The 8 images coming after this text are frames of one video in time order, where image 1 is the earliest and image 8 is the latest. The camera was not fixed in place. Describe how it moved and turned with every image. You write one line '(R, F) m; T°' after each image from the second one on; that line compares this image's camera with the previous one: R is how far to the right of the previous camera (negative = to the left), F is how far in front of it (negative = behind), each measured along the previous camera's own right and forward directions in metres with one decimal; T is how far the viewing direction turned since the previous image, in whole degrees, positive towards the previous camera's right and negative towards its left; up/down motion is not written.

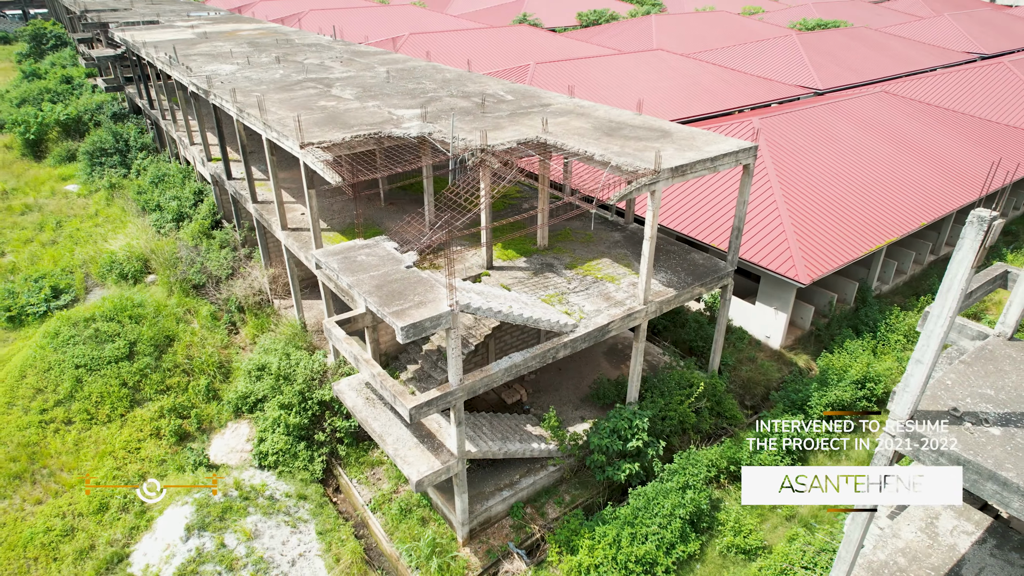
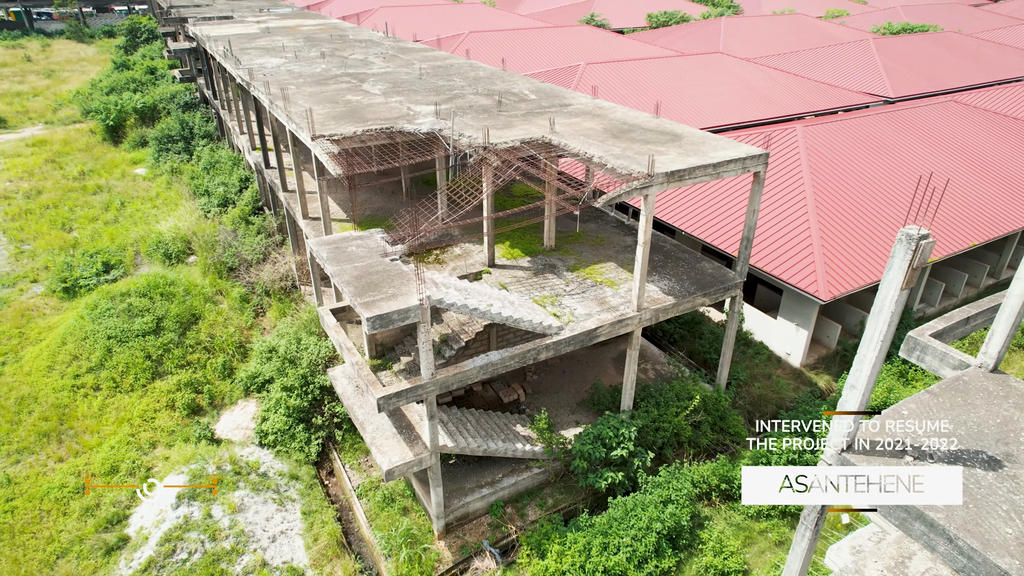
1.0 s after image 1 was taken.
(+1.6, +0.1) m; -6°
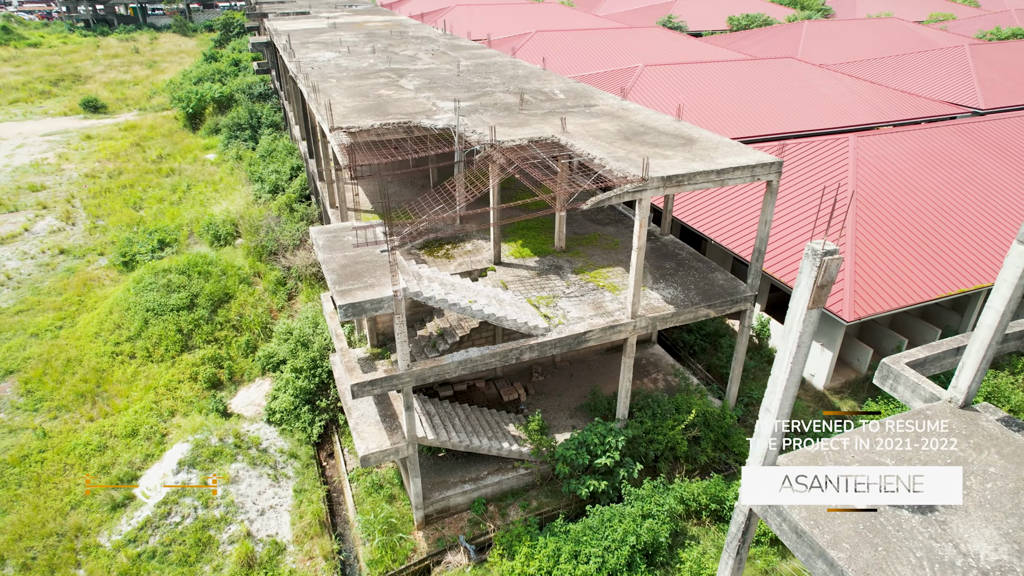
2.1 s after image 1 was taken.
(+1.7, +0.1) m; -7°
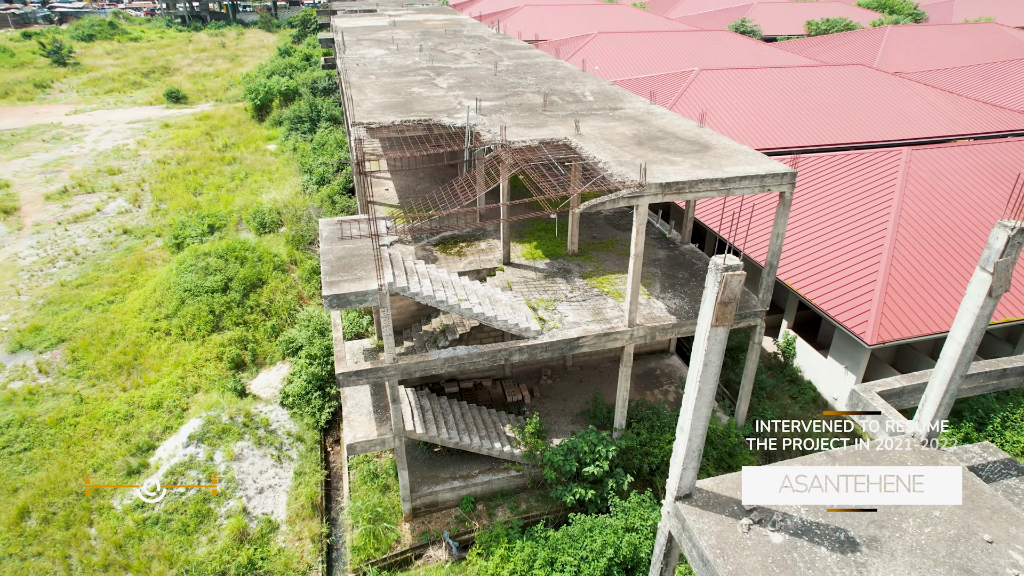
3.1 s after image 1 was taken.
(+1.5, +0.1) m; -6°
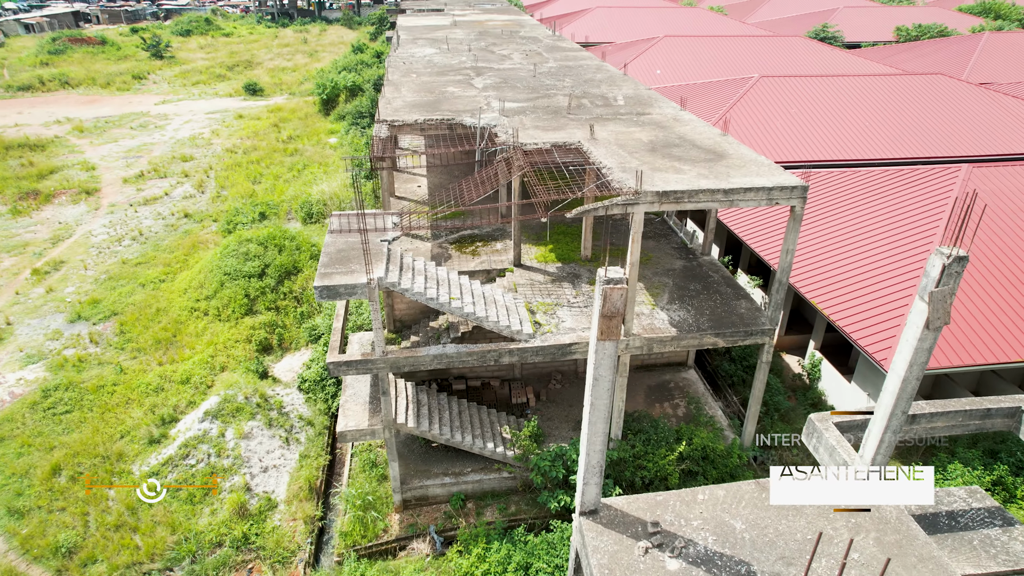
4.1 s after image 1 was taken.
(+1.5, +0.1) m; -6°
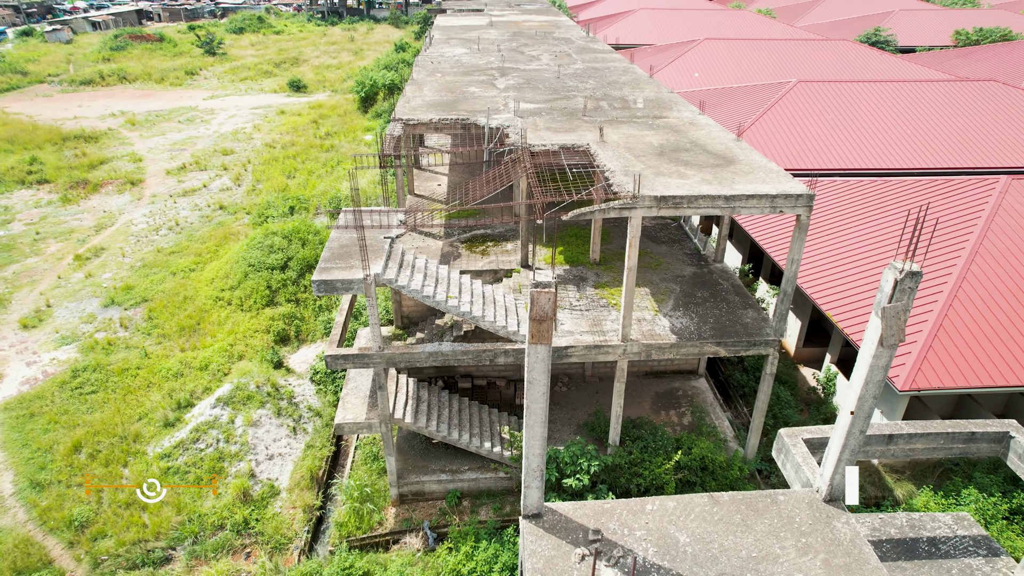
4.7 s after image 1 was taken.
(+0.9, 0.0) m; -4°
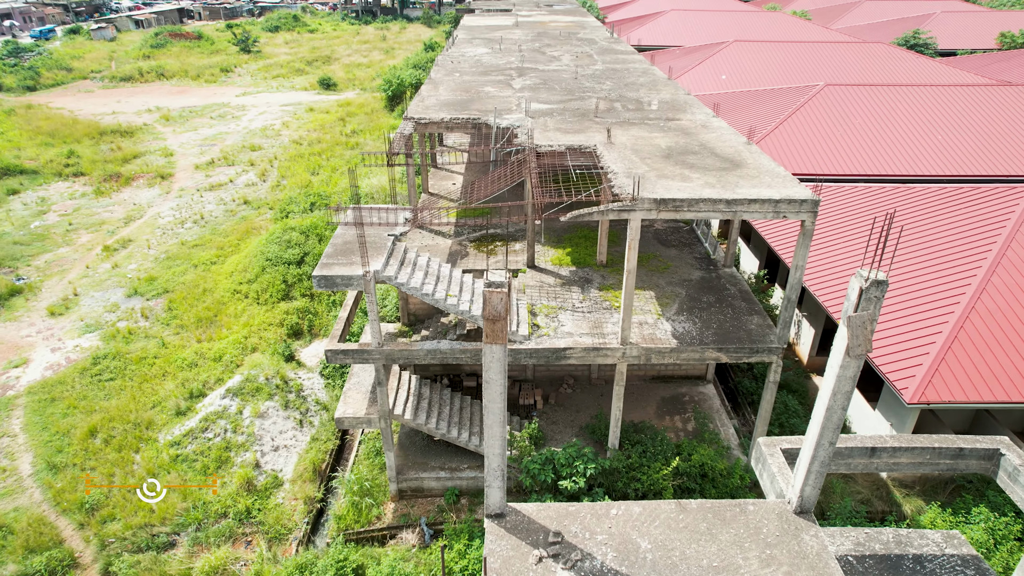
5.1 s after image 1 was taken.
(+0.6, 0.0) m; -3°
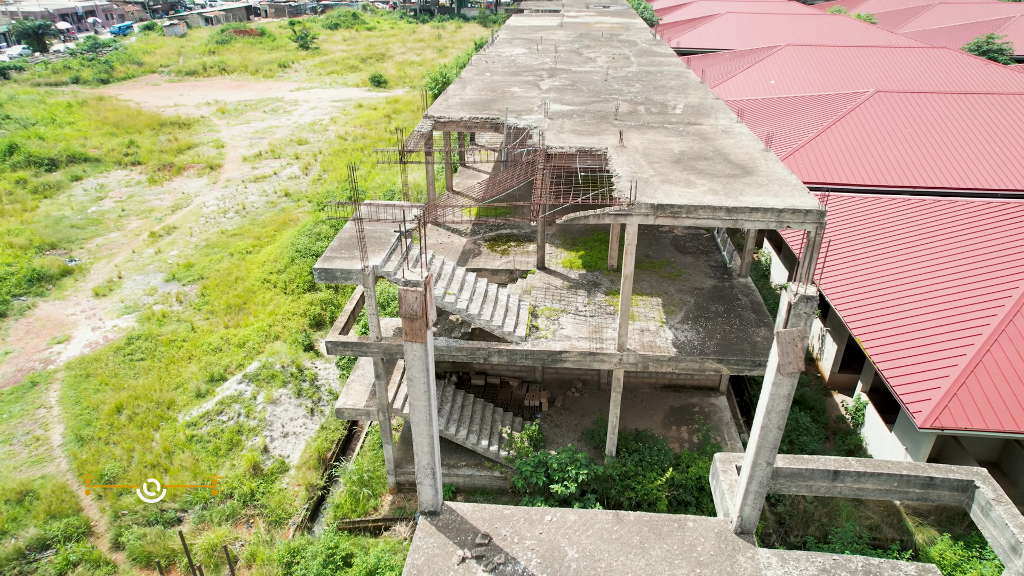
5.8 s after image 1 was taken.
(+1.0, 0.0) m; -4°
